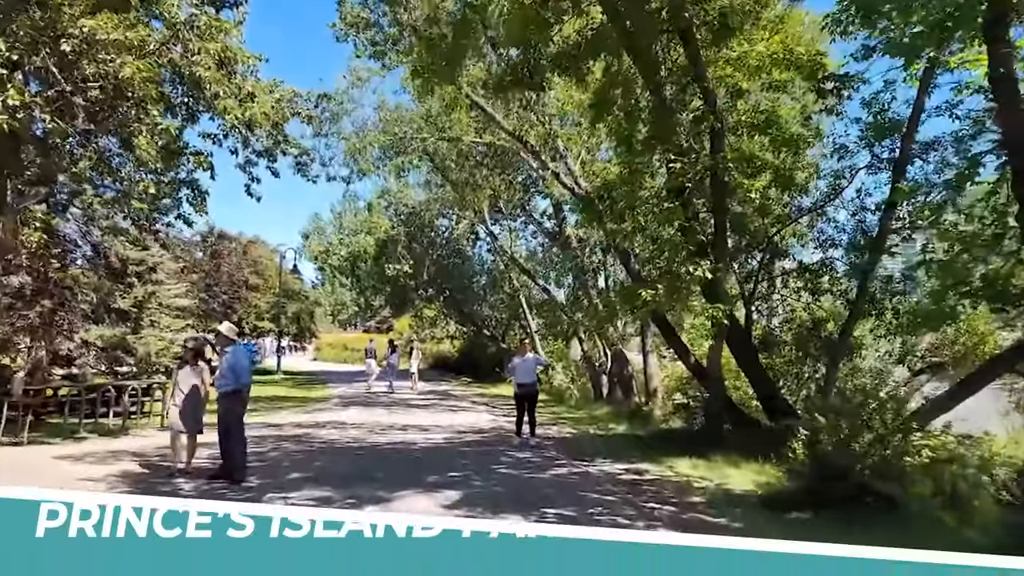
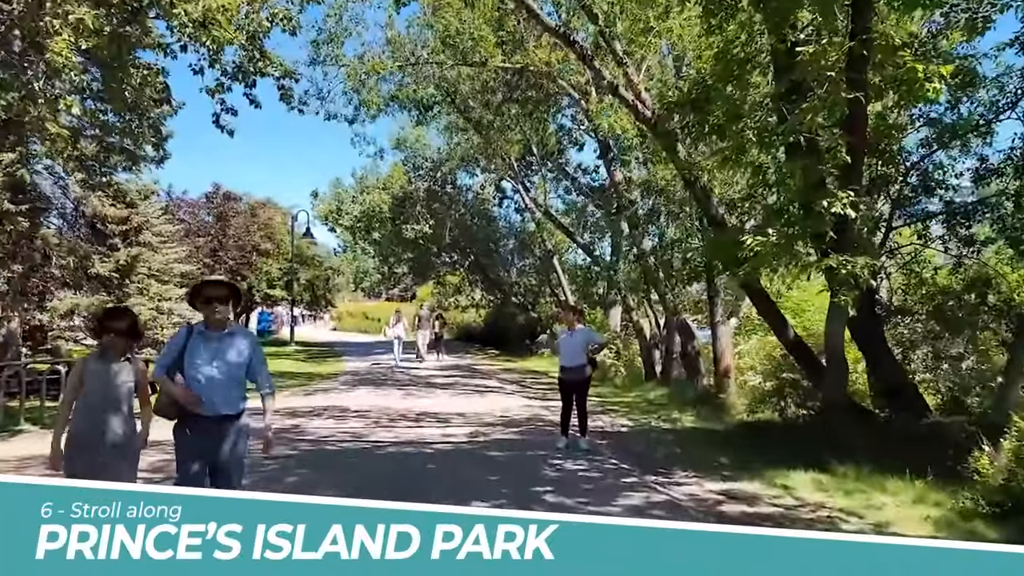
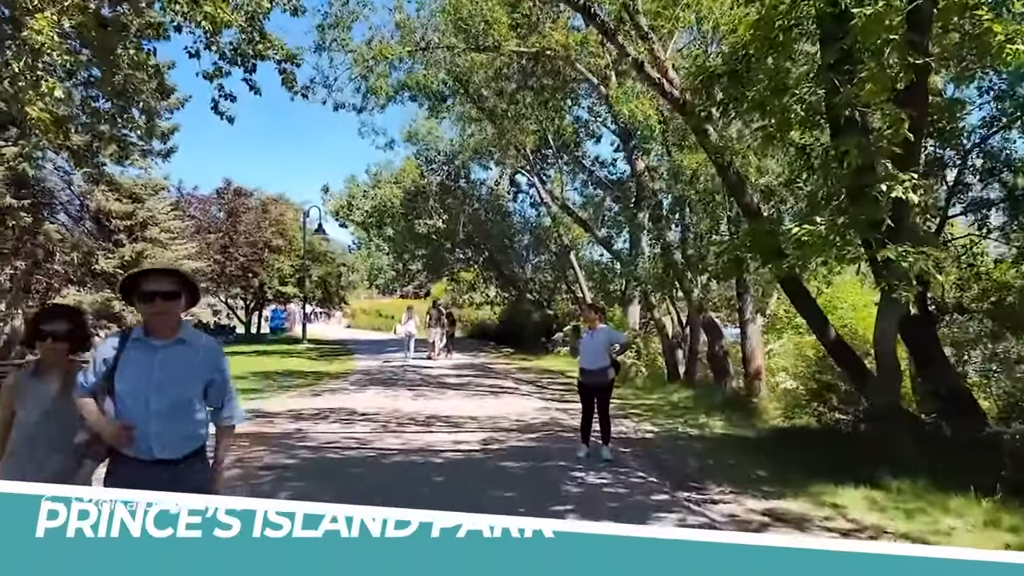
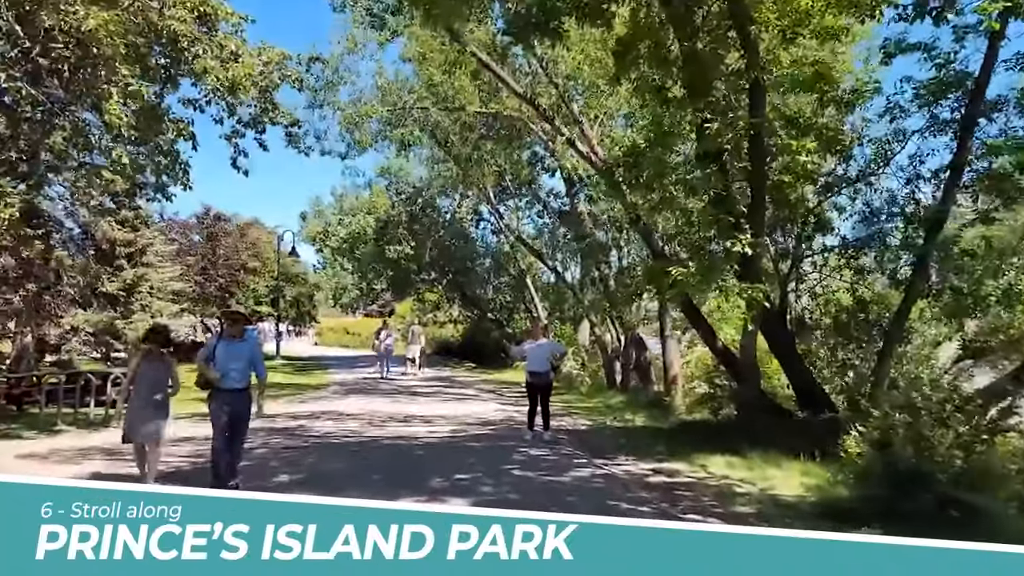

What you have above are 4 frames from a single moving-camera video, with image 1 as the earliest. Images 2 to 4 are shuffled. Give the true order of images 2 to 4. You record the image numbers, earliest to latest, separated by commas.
4, 2, 3
